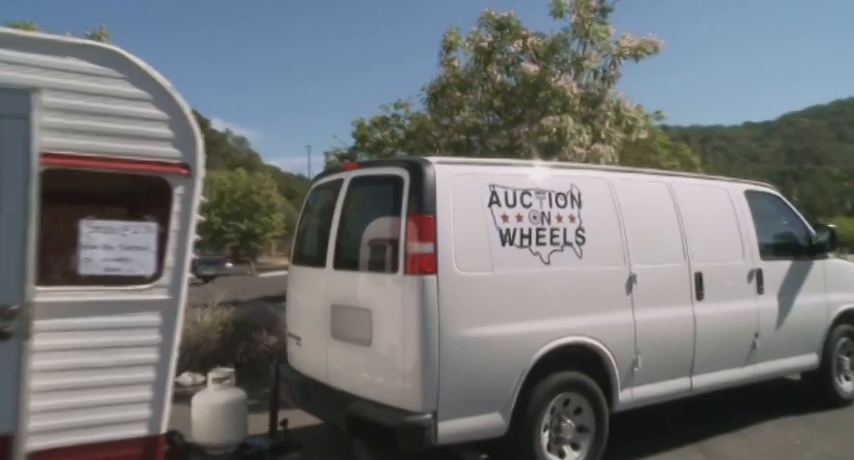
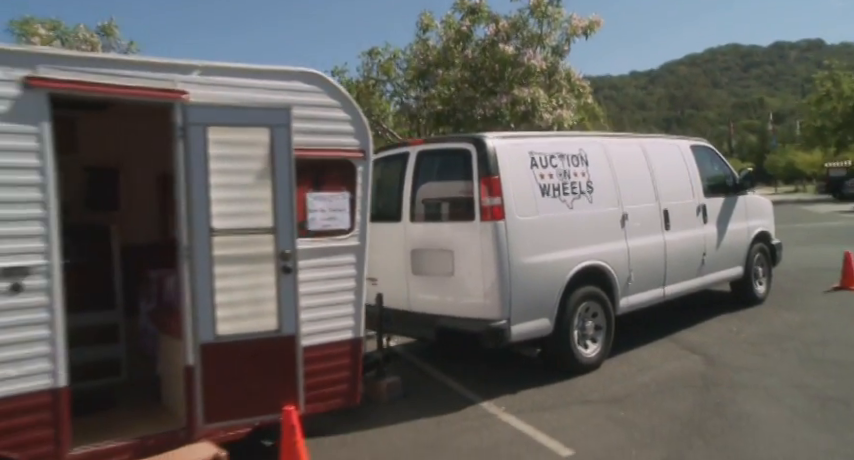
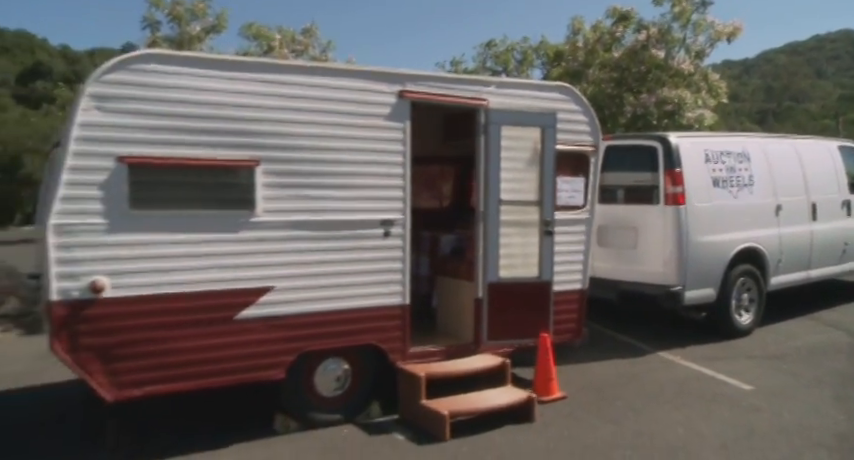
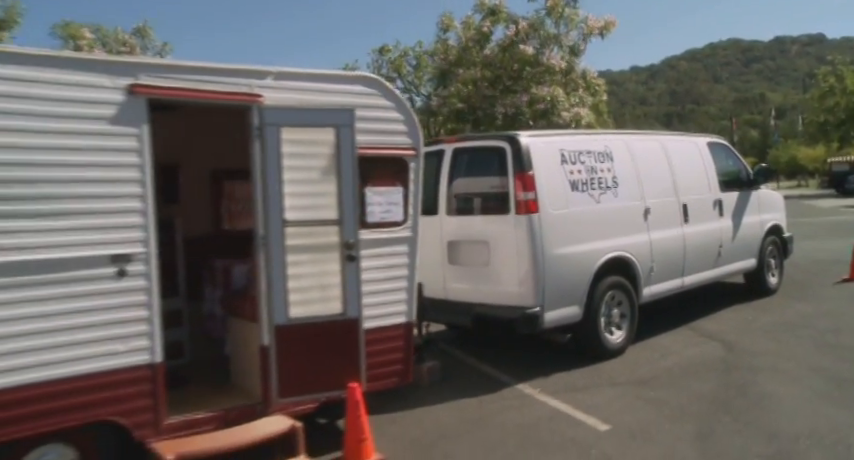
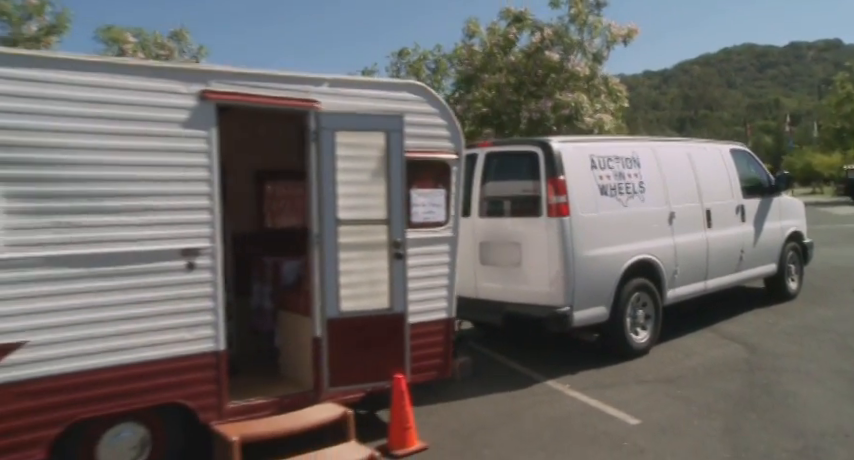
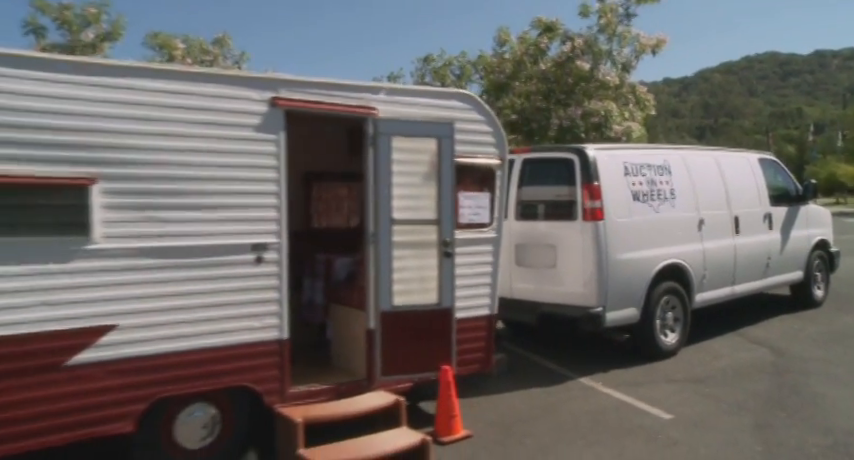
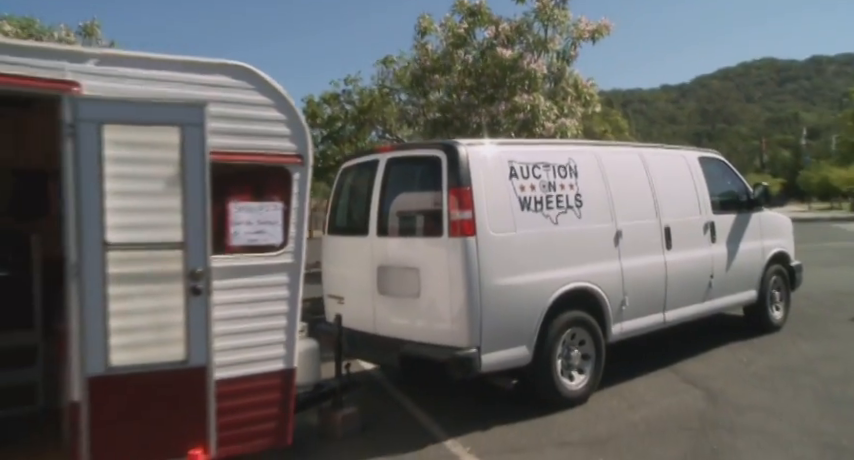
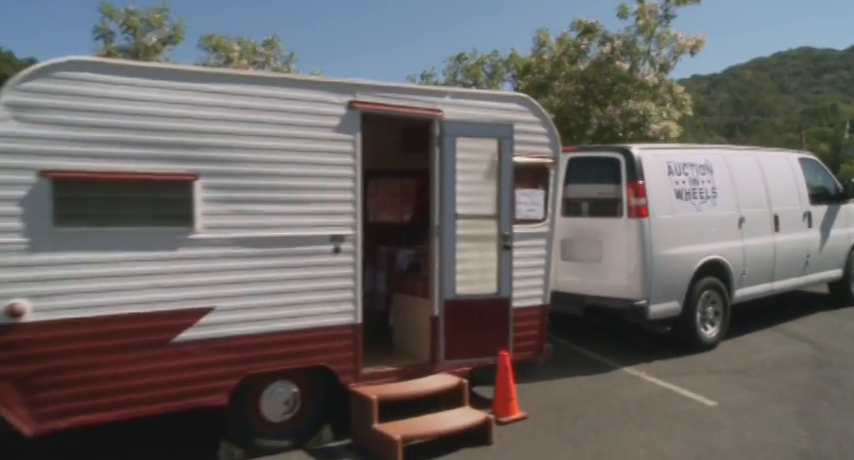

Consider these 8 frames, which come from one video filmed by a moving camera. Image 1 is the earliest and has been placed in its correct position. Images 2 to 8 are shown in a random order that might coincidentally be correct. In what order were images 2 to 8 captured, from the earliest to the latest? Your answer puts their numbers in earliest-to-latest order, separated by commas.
7, 2, 4, 5, 6, 8, 3
